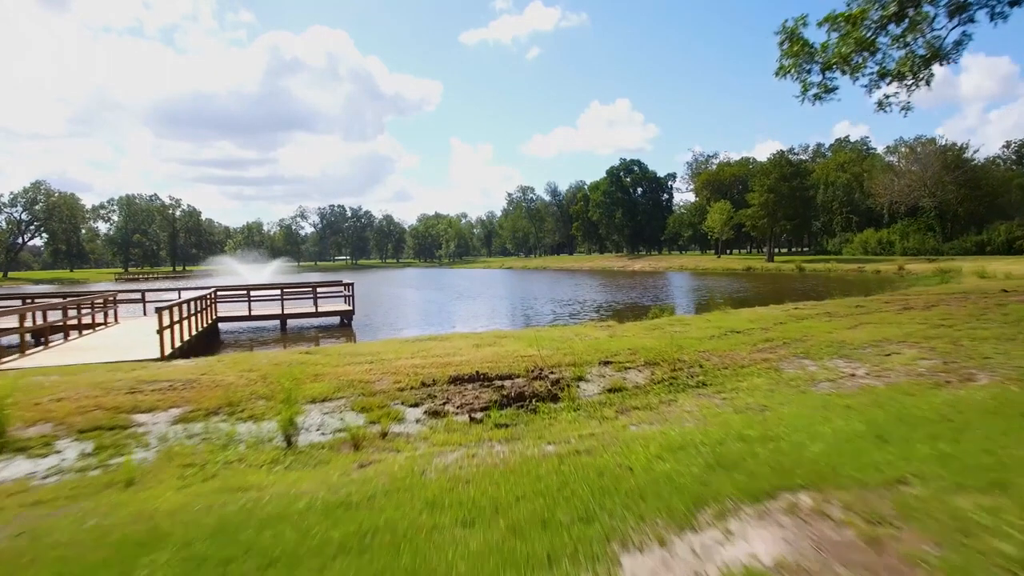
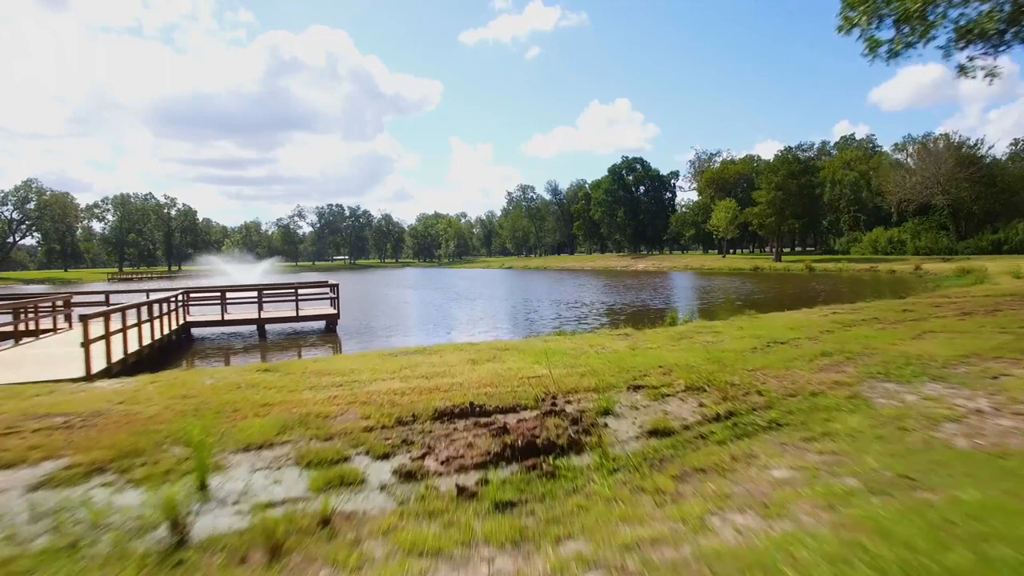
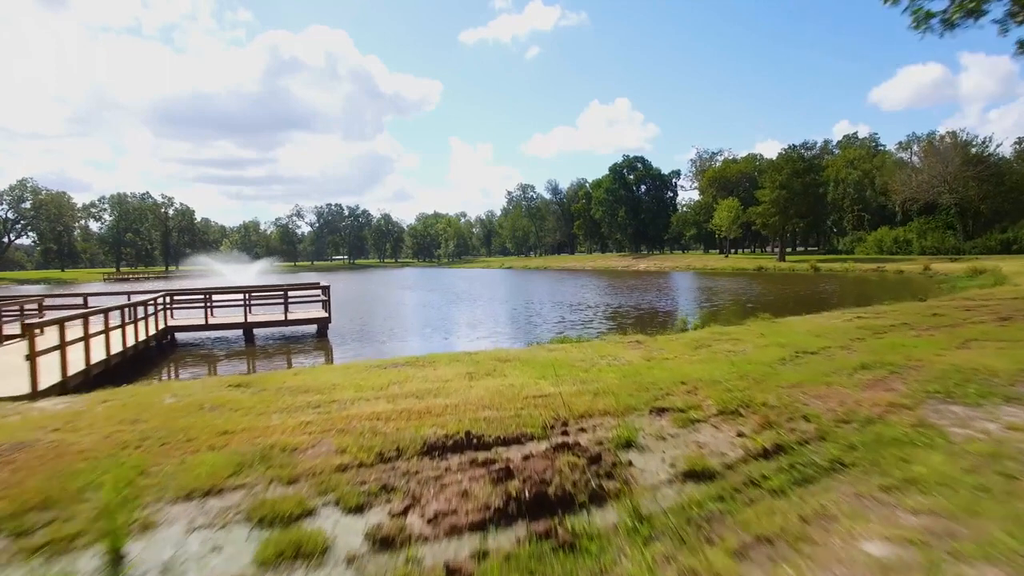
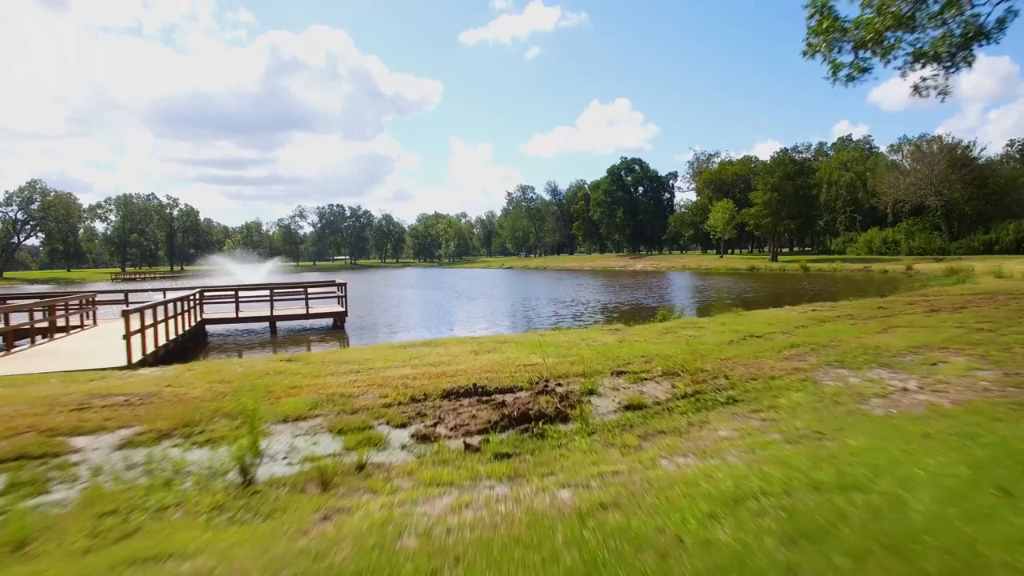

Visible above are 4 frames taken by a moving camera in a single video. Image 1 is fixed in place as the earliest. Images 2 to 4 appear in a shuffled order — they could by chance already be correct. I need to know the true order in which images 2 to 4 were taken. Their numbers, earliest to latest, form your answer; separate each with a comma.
4, 2, 3
